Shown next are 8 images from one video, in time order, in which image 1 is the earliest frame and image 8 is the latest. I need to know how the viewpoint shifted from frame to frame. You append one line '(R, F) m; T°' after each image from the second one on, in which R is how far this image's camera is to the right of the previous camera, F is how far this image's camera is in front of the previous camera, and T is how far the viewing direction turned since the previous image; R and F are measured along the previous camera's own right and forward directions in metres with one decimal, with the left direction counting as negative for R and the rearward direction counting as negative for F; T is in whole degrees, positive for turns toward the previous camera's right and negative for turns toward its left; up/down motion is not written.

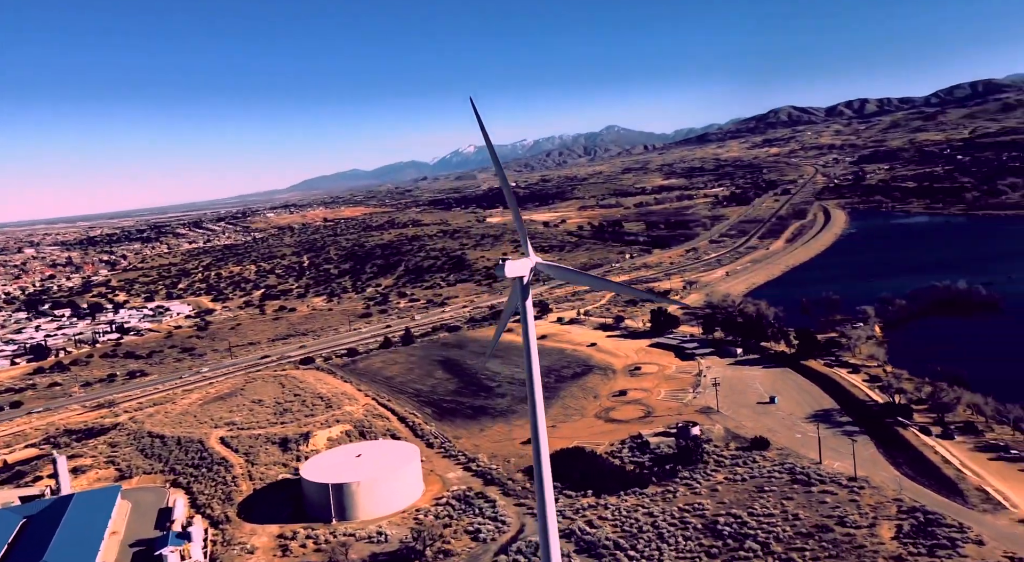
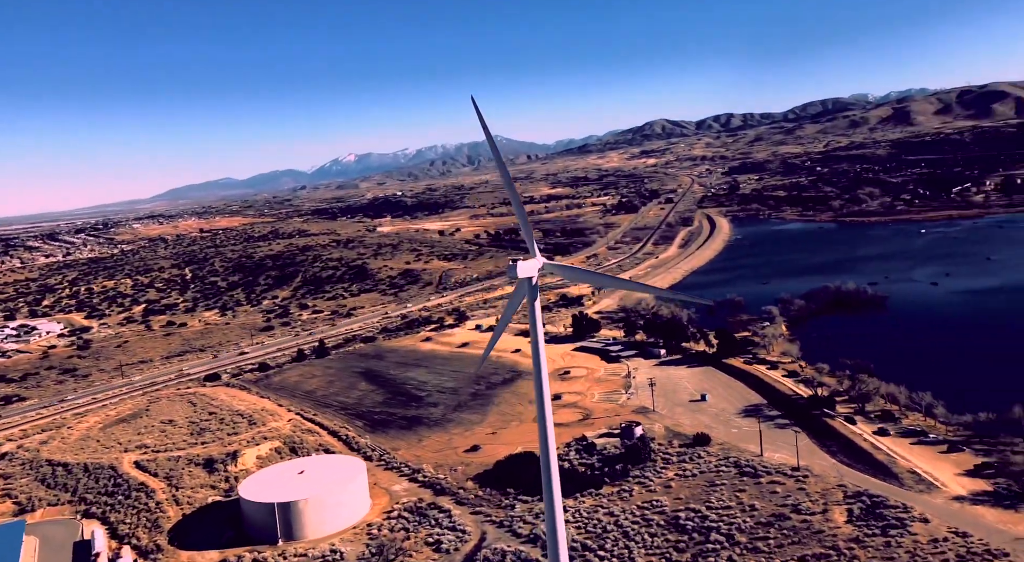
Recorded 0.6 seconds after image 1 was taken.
(-1.2, +0.3) m; +8°
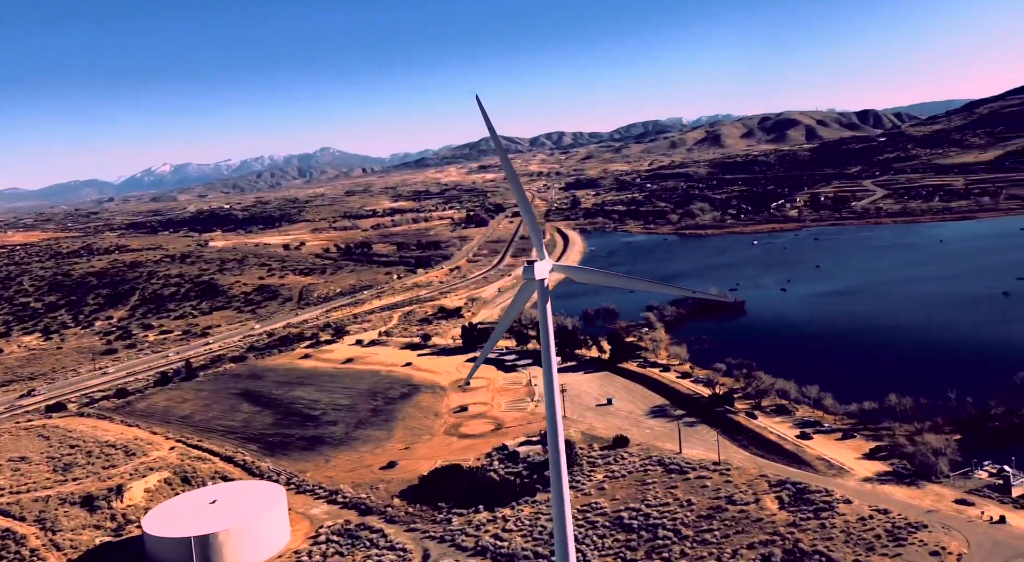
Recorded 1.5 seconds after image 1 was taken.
(-1.7, +0.4) m; +11°
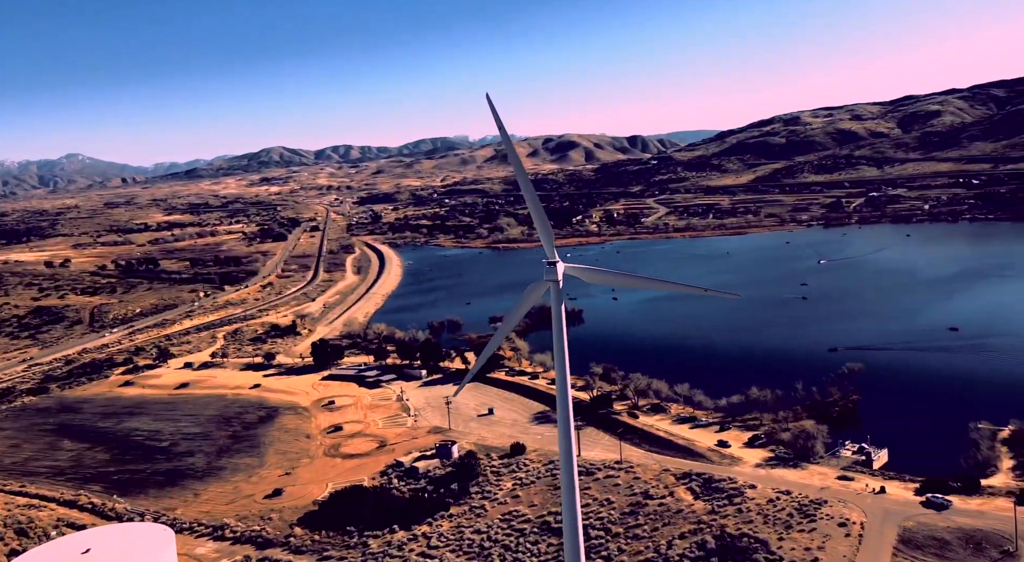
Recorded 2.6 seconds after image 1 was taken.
(-2.2, +0.4) m; +14°
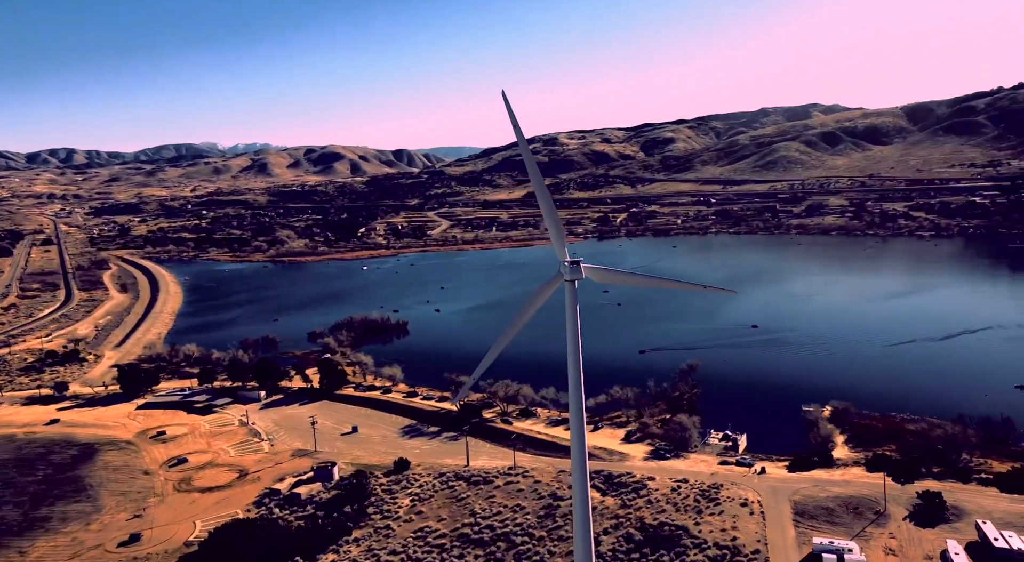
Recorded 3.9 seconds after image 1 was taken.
(-2.5, +0.4) m; +16°
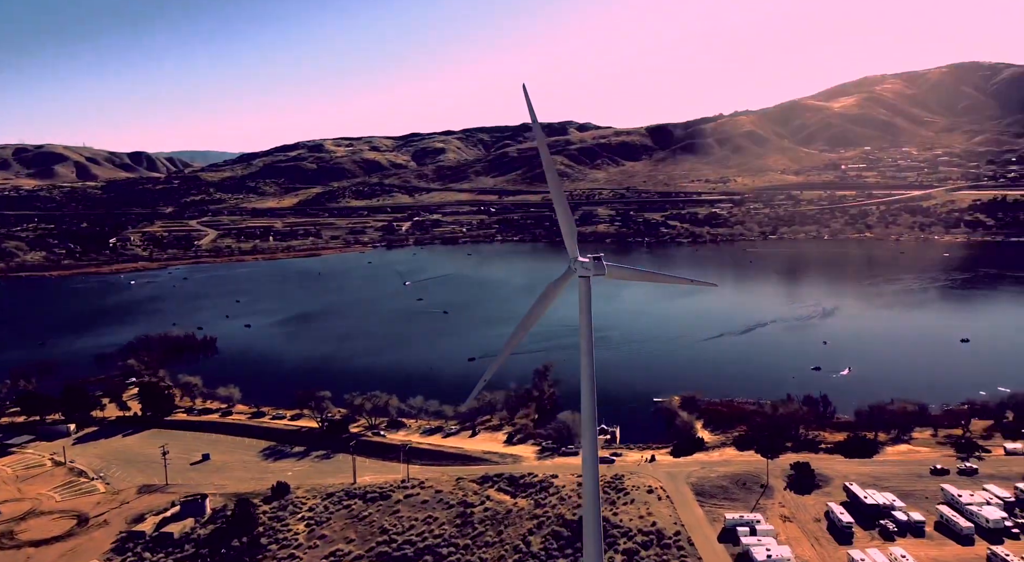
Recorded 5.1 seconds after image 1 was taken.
(-2.5, +0.3) m; +16°
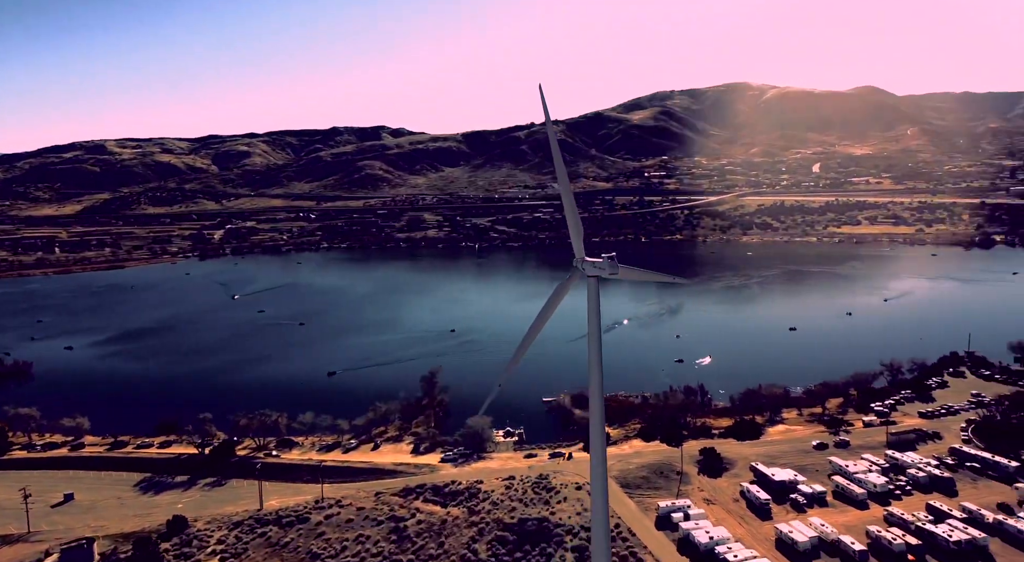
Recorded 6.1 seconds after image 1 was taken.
(-2.1, +0.1) m; +13°
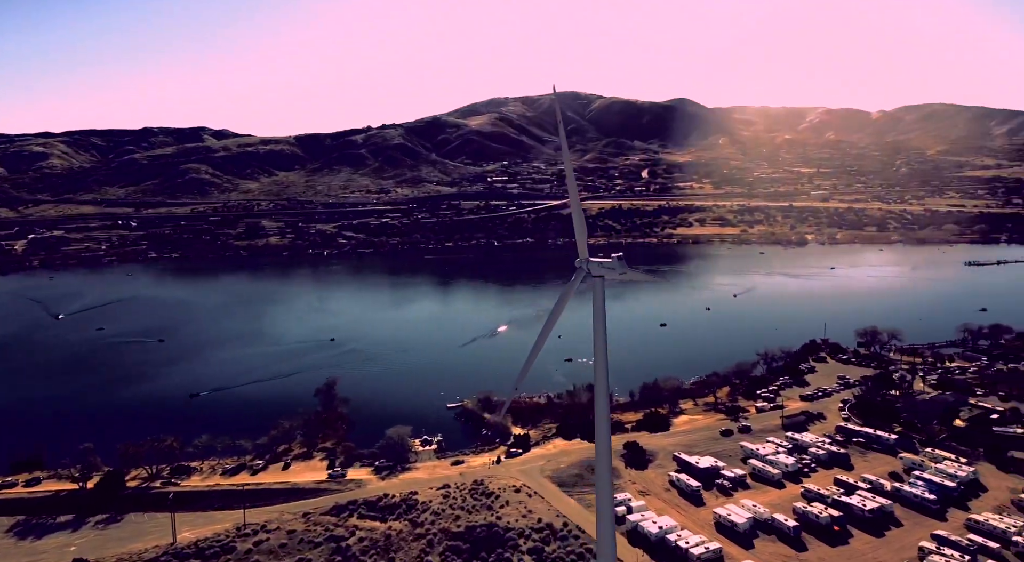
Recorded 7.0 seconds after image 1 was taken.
(-1.9, 0.0) m; +11°
